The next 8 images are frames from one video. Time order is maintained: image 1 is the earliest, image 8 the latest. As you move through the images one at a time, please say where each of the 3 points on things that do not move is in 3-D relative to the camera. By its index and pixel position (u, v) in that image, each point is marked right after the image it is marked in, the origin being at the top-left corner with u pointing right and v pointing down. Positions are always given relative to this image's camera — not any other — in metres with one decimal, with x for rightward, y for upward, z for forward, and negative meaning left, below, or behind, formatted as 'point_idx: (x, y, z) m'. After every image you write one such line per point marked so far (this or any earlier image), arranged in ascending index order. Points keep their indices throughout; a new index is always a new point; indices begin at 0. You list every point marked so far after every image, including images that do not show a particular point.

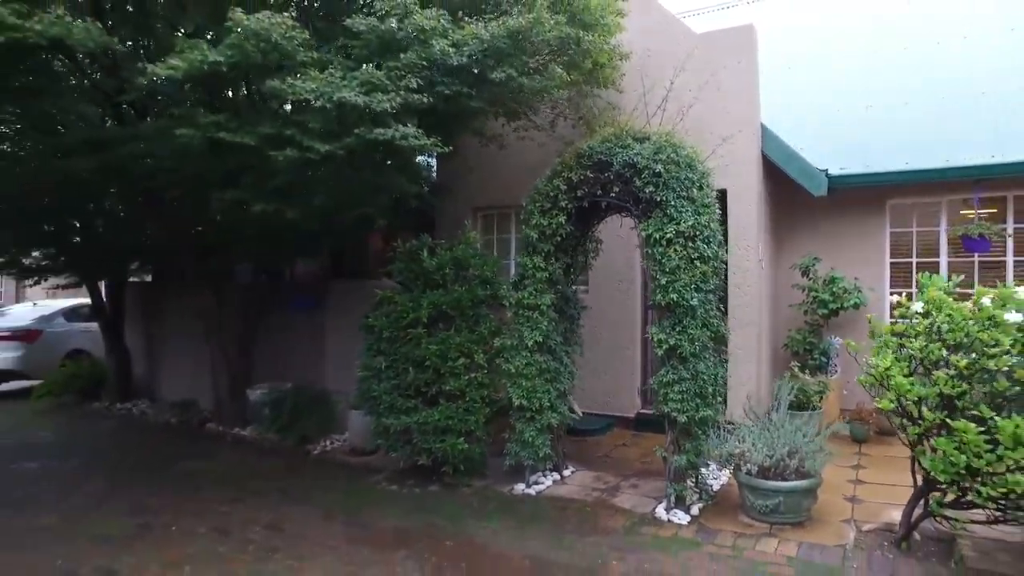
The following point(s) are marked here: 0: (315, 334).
0: (-2.5, -0.6, +8.3) m
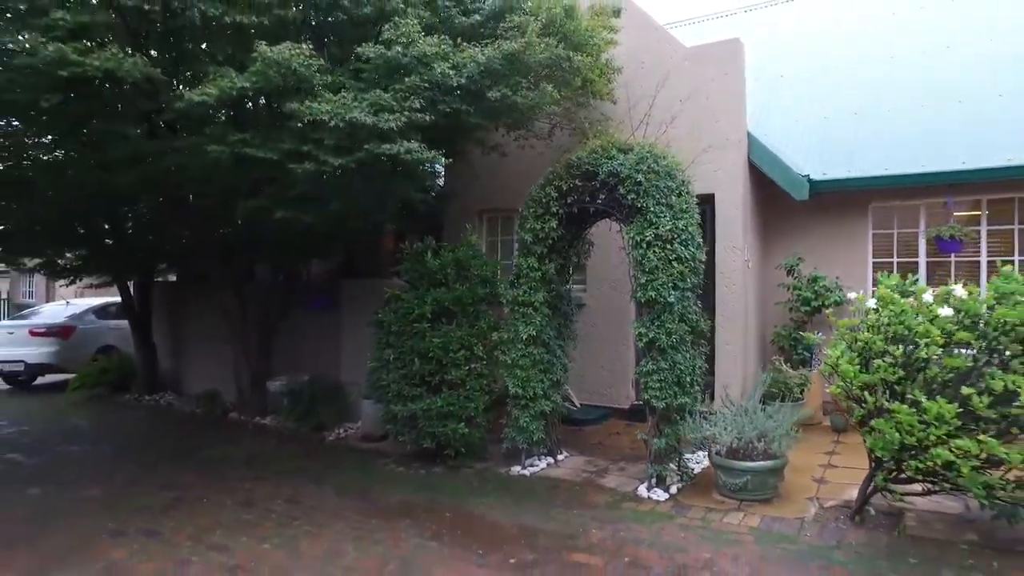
0: (-2.5, -0.6, +8.9) m
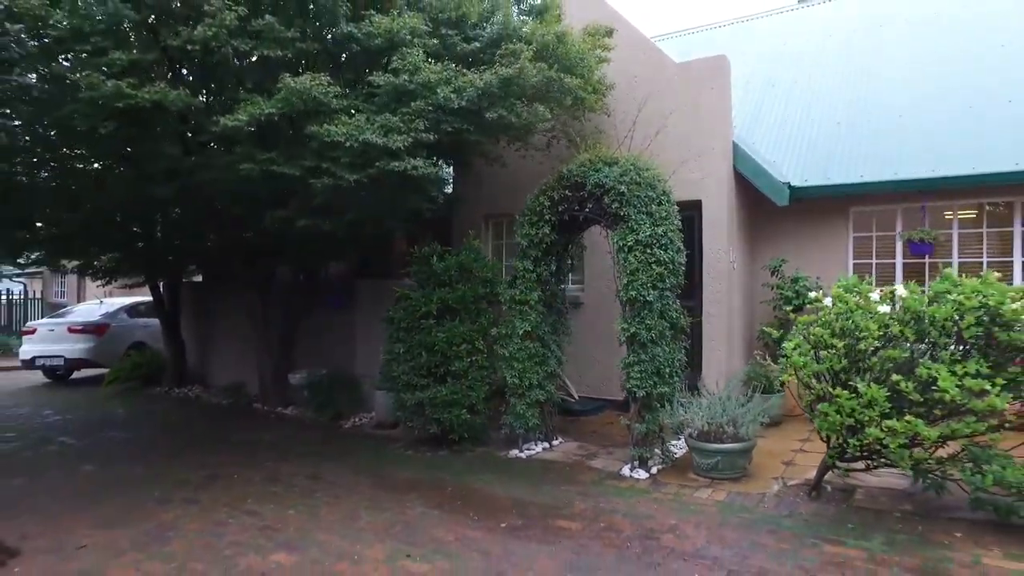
0: (-2.5, -0.6, +9.7) m
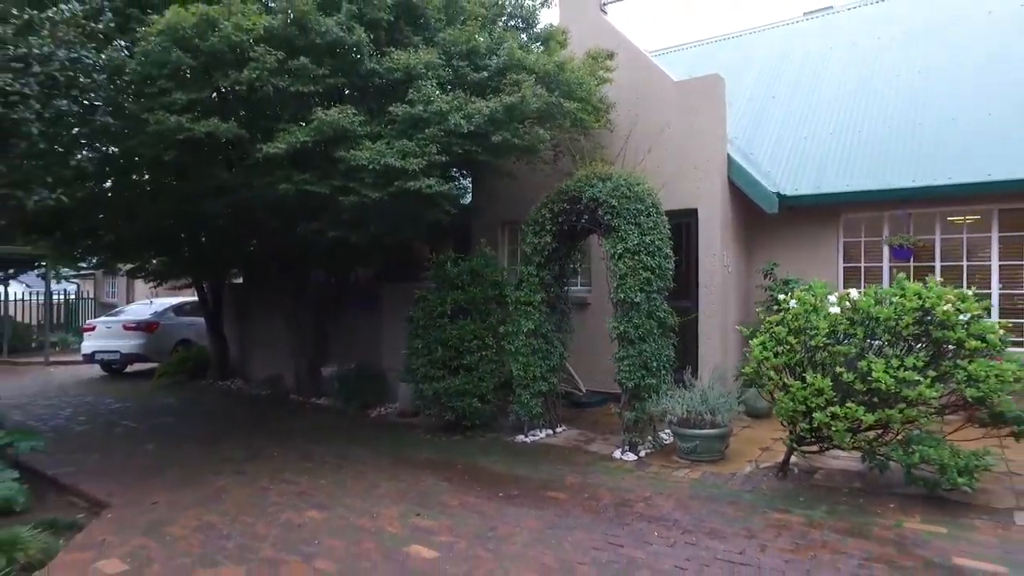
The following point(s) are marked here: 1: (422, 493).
0: (-2.3, -0.6, +10.6) m
1: (-0.8, -1.9, +5.9) m
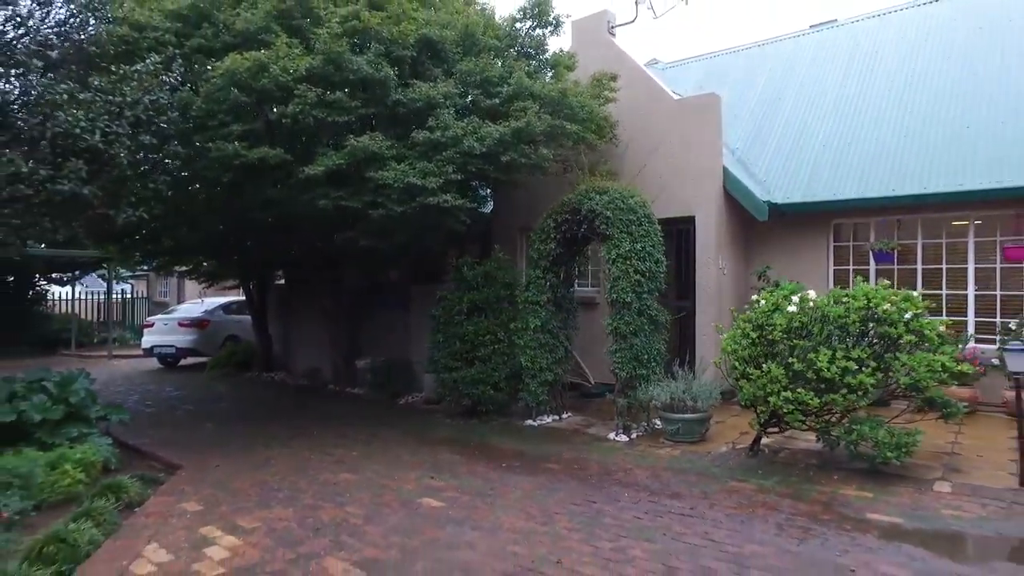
0: (-2.0, -0.6, +11.7) m
1: (-0.8, -1.9, +6.9) m
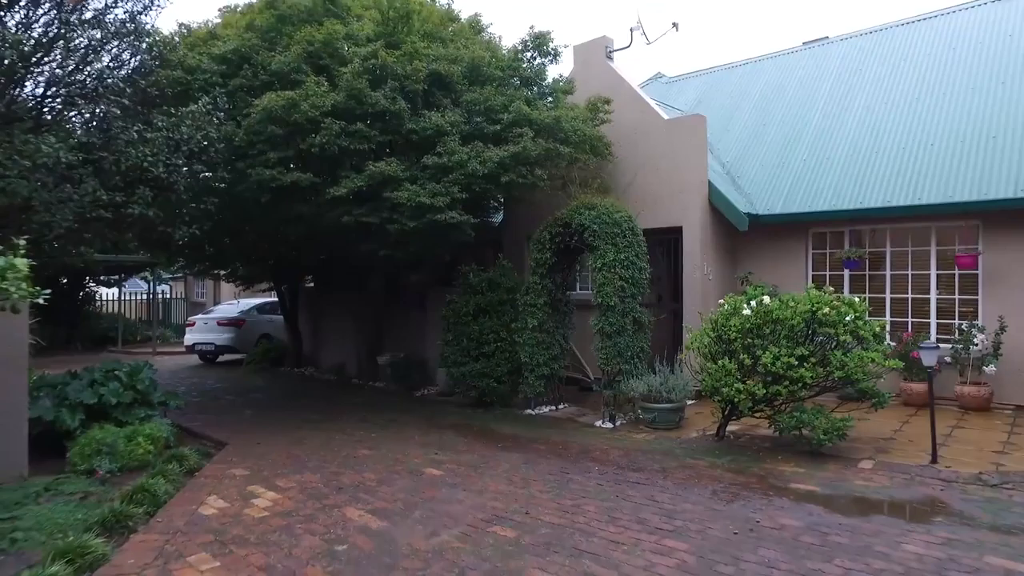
0: (-1.9, -0.7, +12.9) m
1: (-0.9, -2.0, +8.1) m
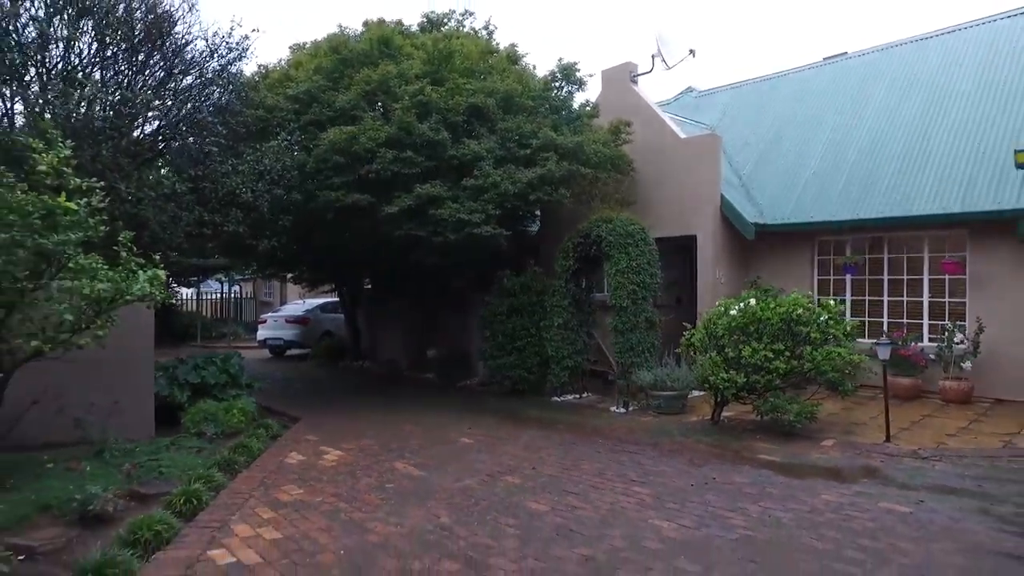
0: (-1.1, -0.7, +14.5) m
1: (-0.5, -2.0, +9.6) m
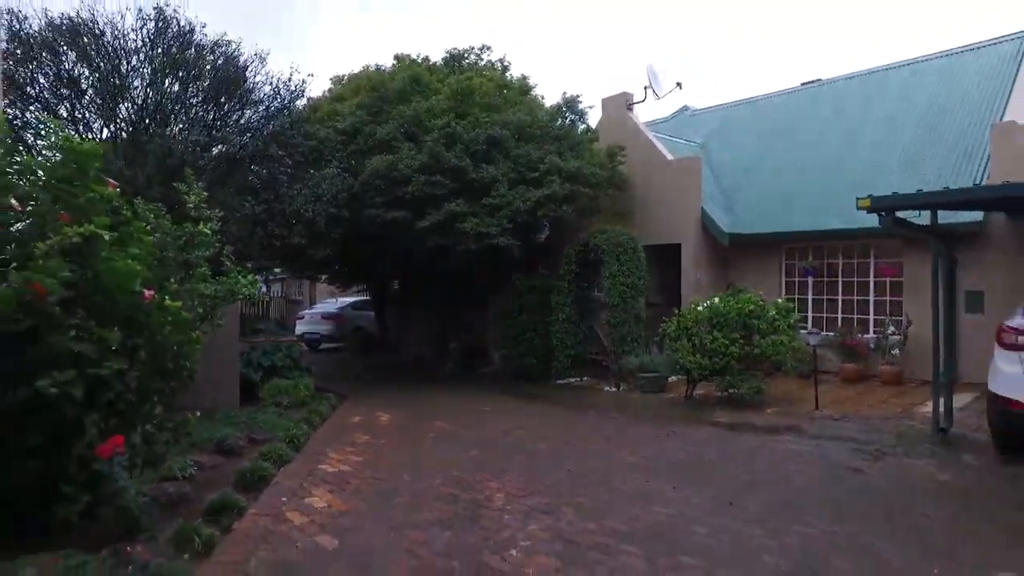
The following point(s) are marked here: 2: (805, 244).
0: (-0.8, -0.7, +16.6) m
1: (-0.3, -2.0, +11.7) m
2: (+6.2, +0.9, +13.6) m
